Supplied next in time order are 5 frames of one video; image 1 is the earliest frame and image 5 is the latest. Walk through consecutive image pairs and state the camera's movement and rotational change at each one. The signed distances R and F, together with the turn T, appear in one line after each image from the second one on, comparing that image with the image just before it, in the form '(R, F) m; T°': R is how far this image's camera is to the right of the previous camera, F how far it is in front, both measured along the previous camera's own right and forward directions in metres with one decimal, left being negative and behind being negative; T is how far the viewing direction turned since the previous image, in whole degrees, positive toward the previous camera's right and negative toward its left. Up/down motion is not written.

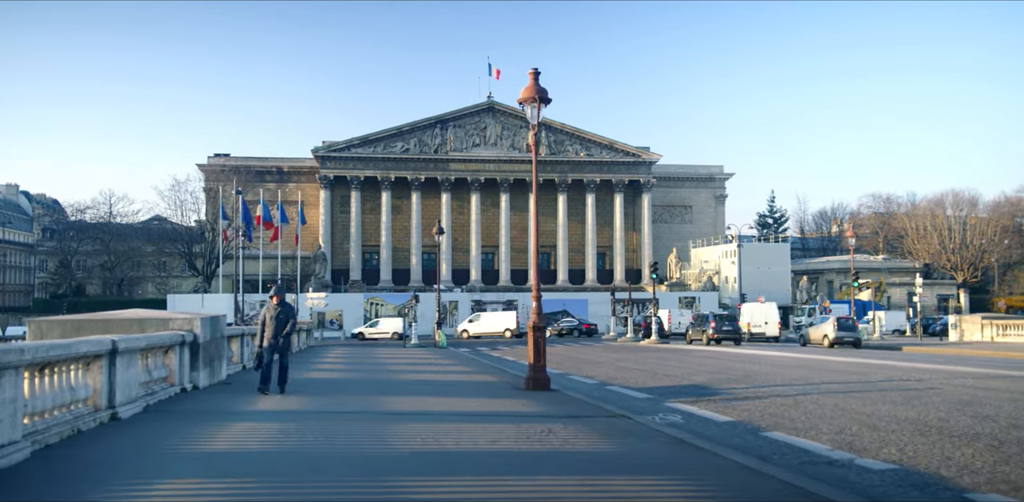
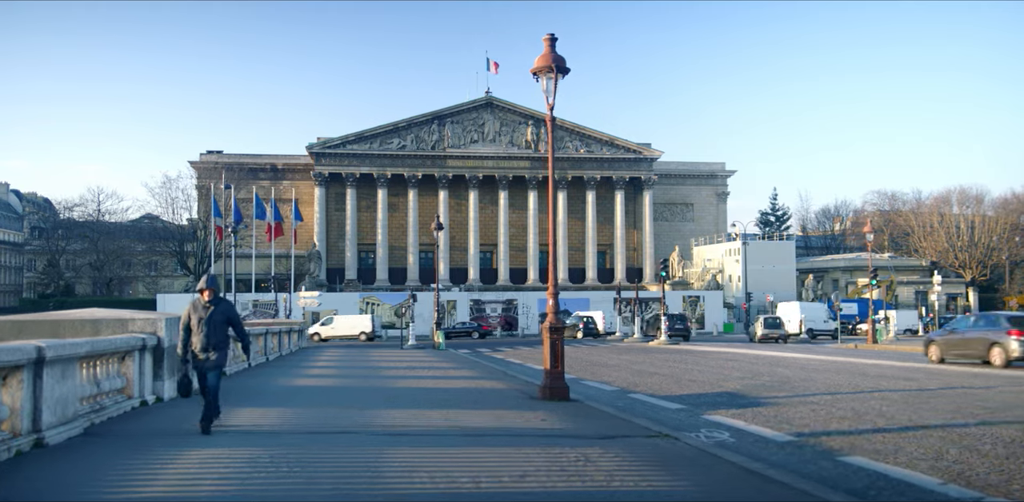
(-0.3, +2.0) m; 0°
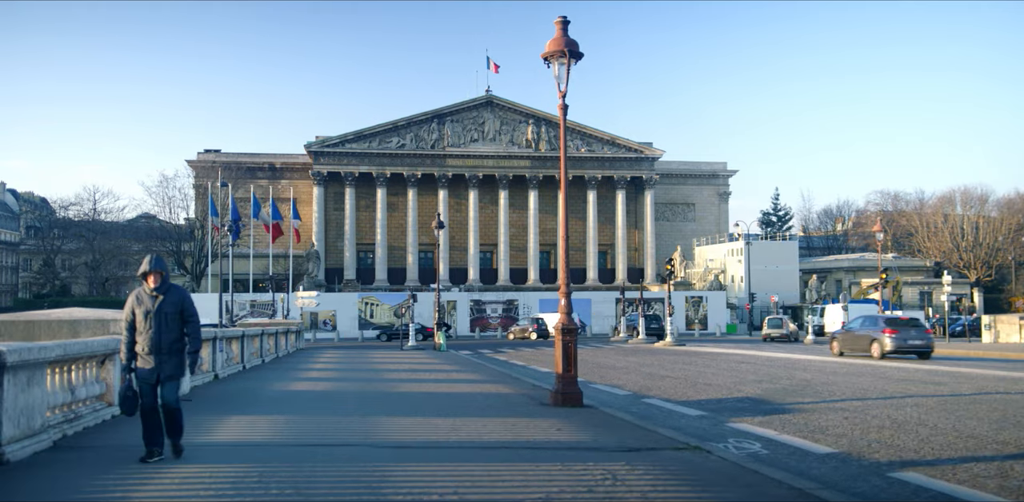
(-0.2, +0.9) m; 0°
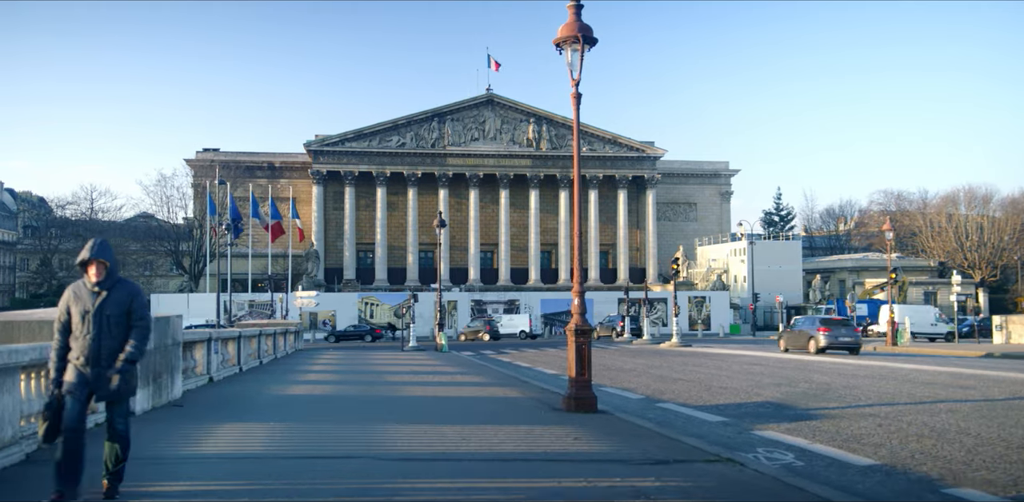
(-0.2, +0.7) m; 0°
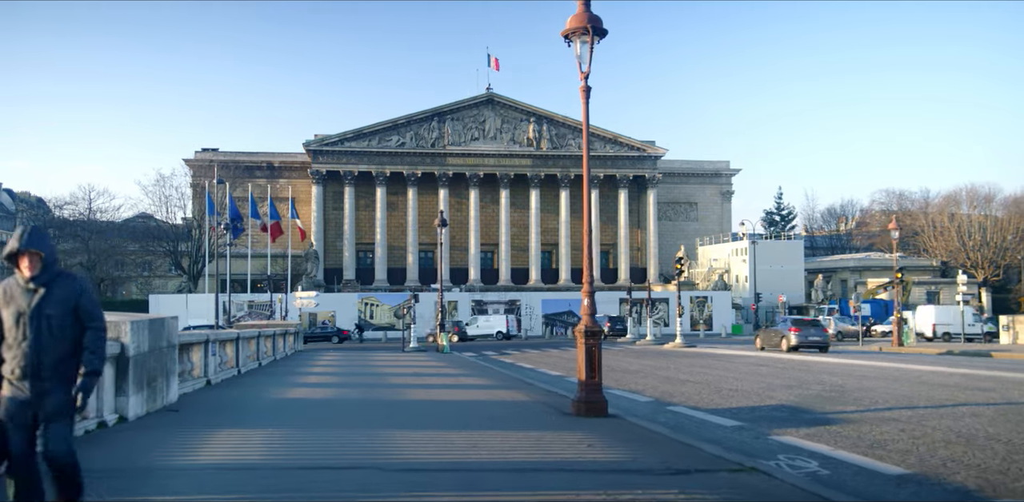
(-0.1, +0.4) m; 0°
